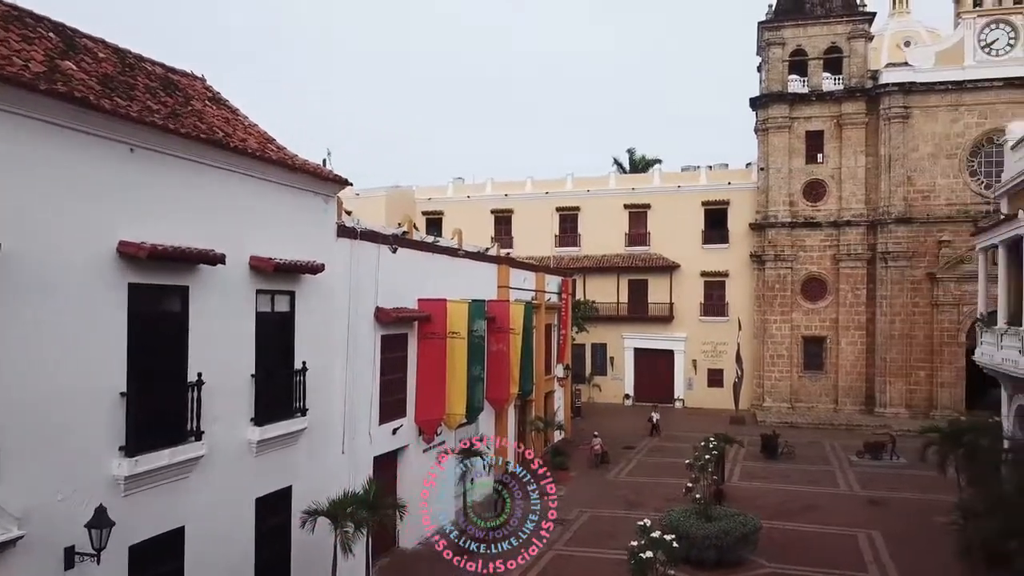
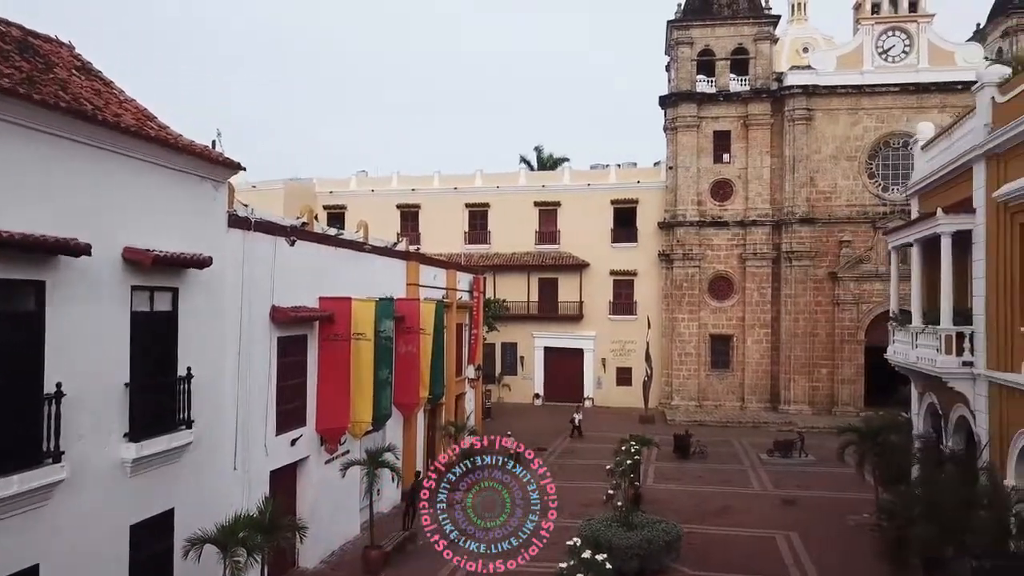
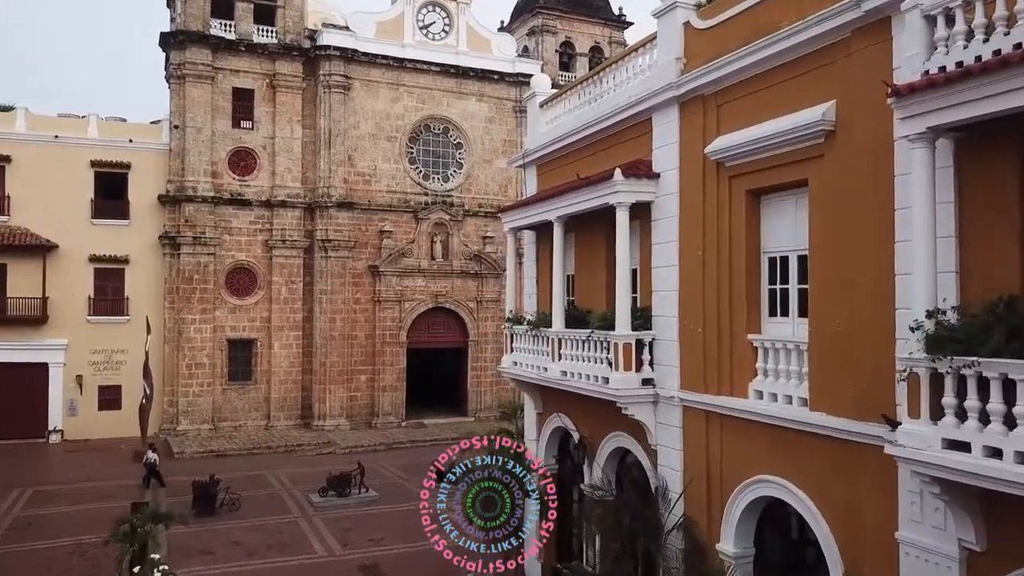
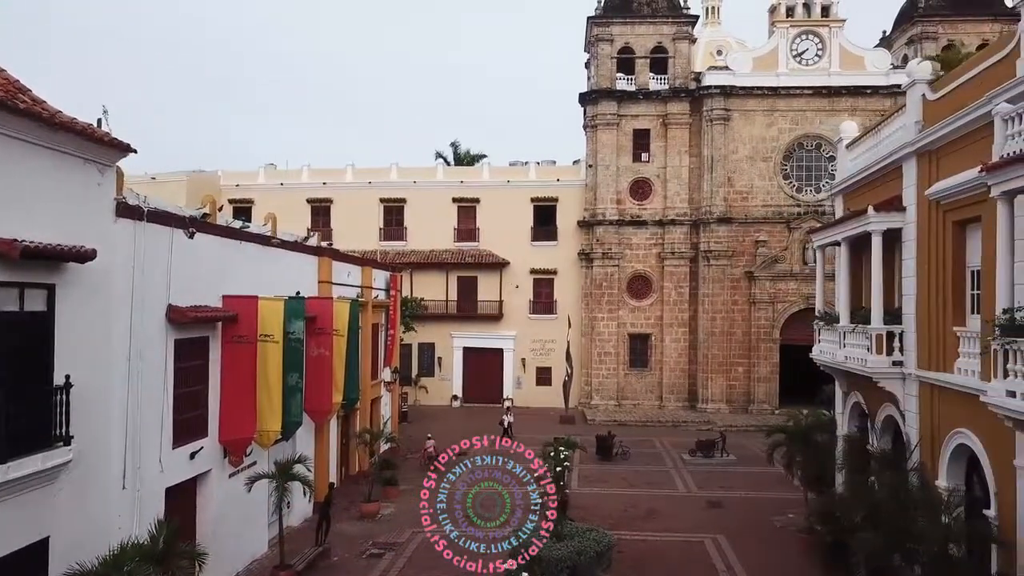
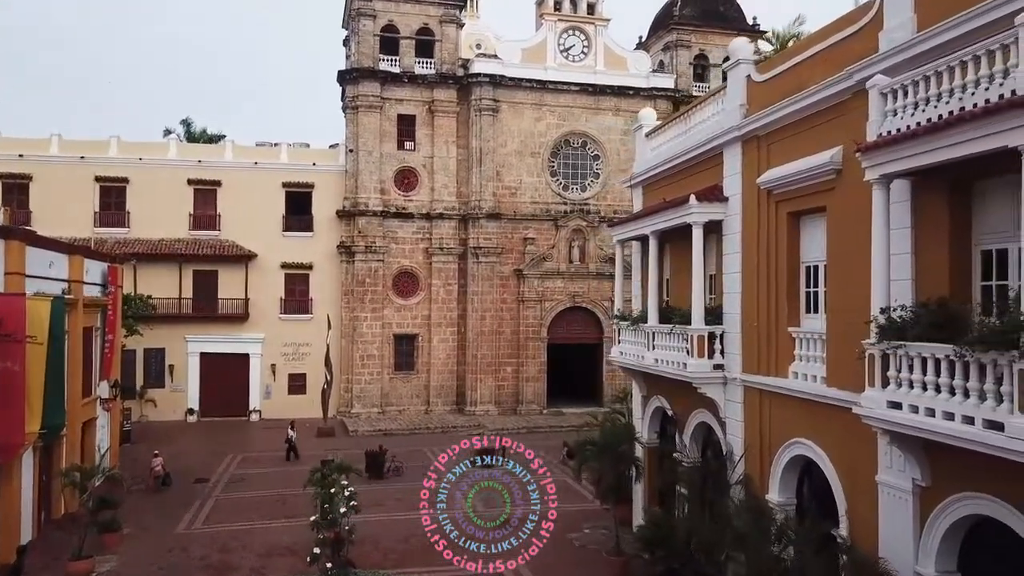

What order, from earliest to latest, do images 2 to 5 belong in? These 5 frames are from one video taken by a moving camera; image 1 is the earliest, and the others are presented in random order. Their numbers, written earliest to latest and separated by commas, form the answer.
2, 4, 5, 3
